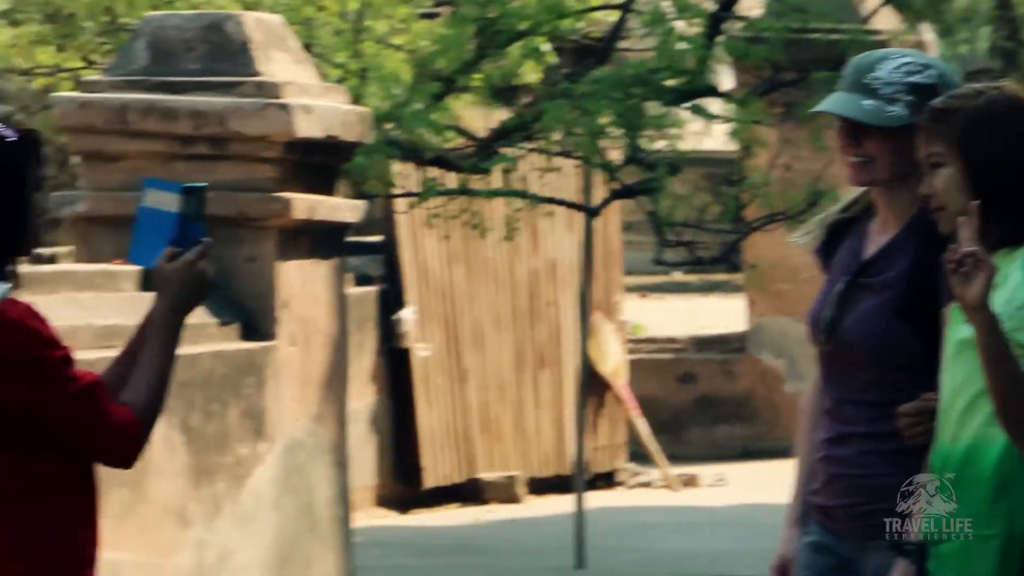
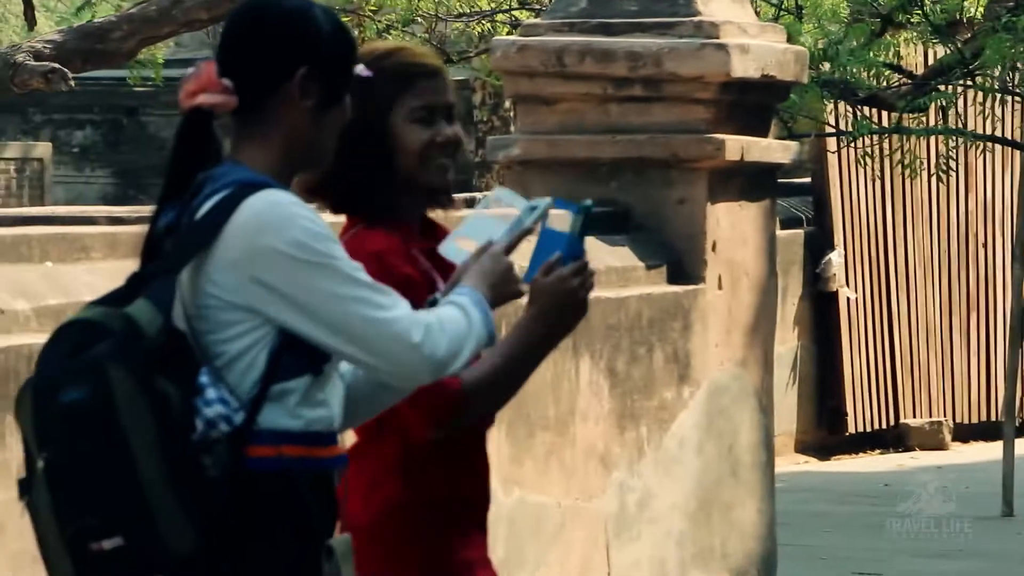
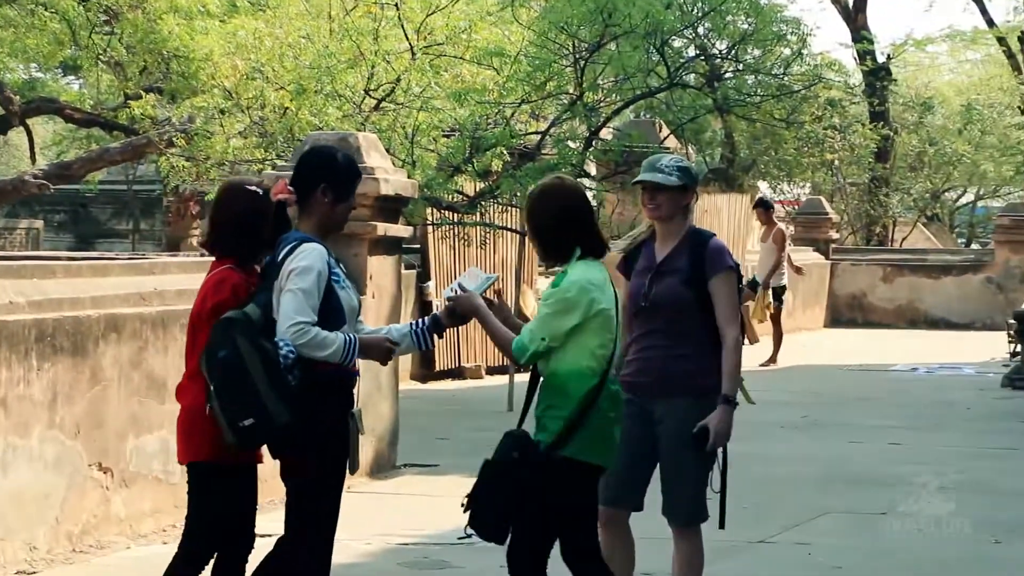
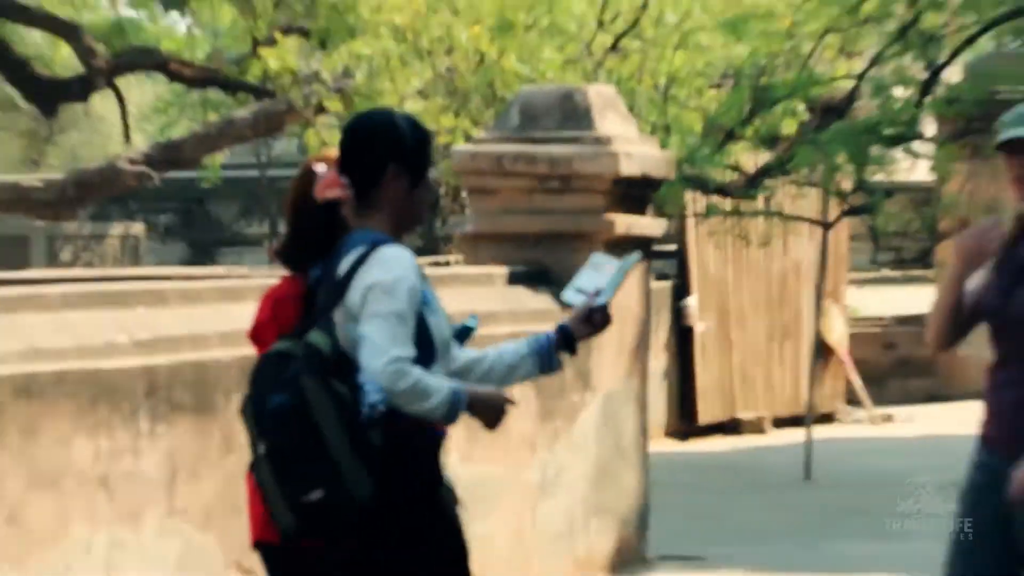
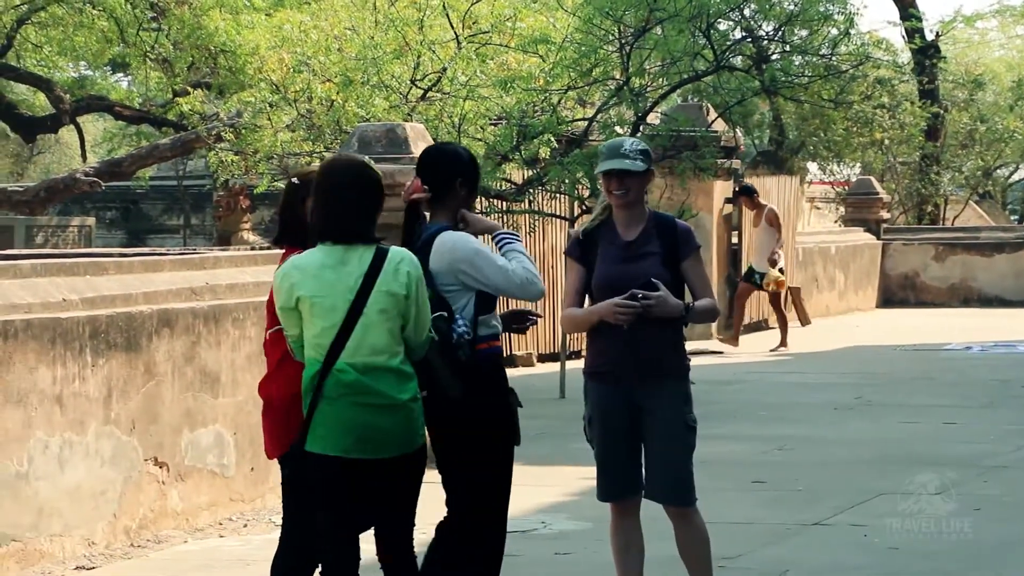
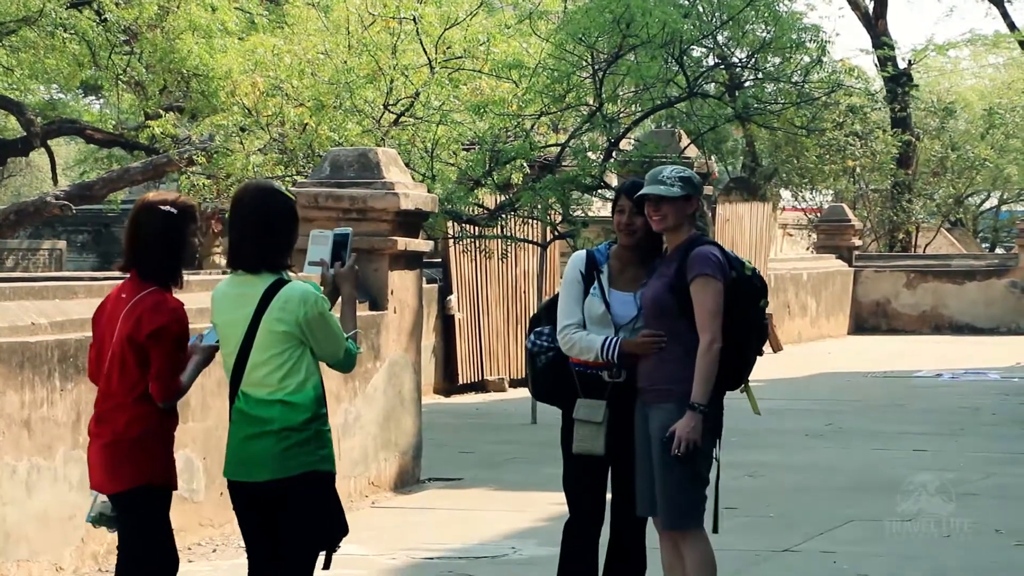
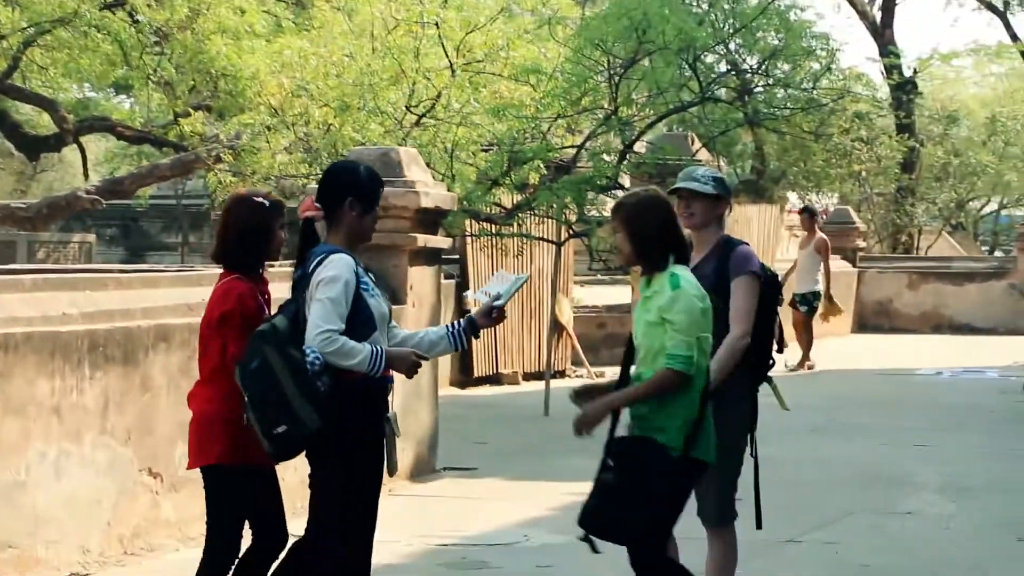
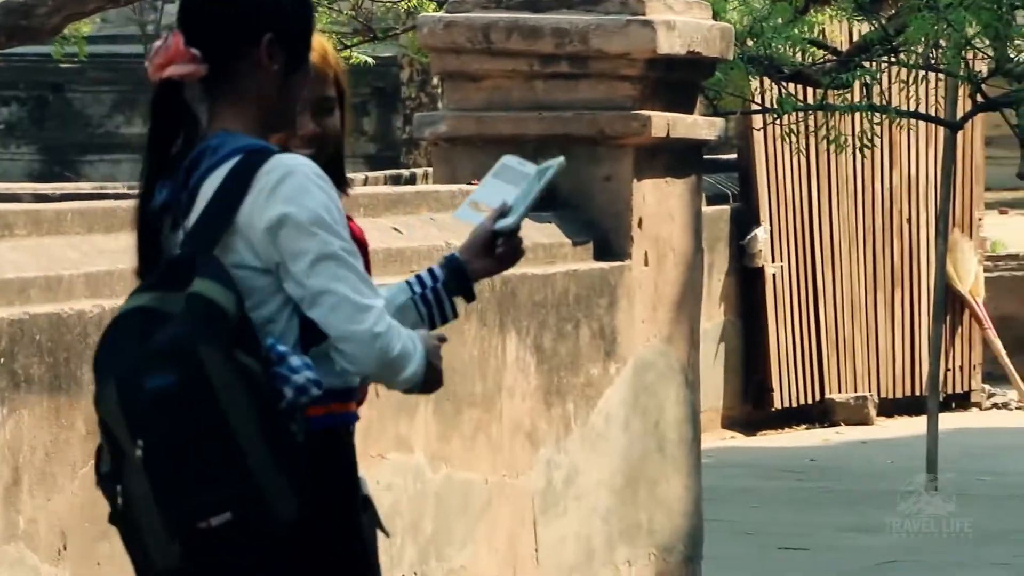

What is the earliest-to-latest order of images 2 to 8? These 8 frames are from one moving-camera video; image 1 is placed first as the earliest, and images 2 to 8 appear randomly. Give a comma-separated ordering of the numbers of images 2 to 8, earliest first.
2, 8, 4, 7, 3, 5, 6
